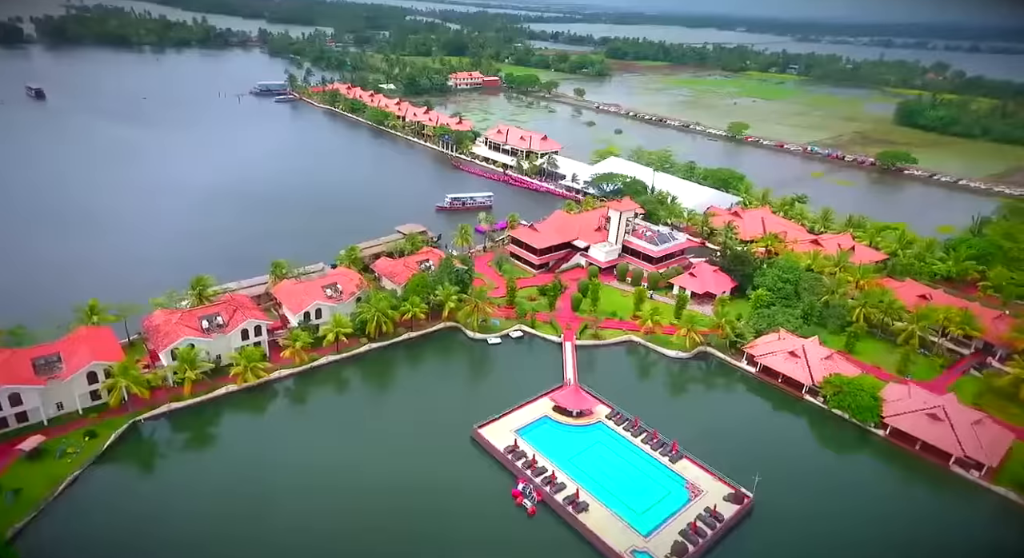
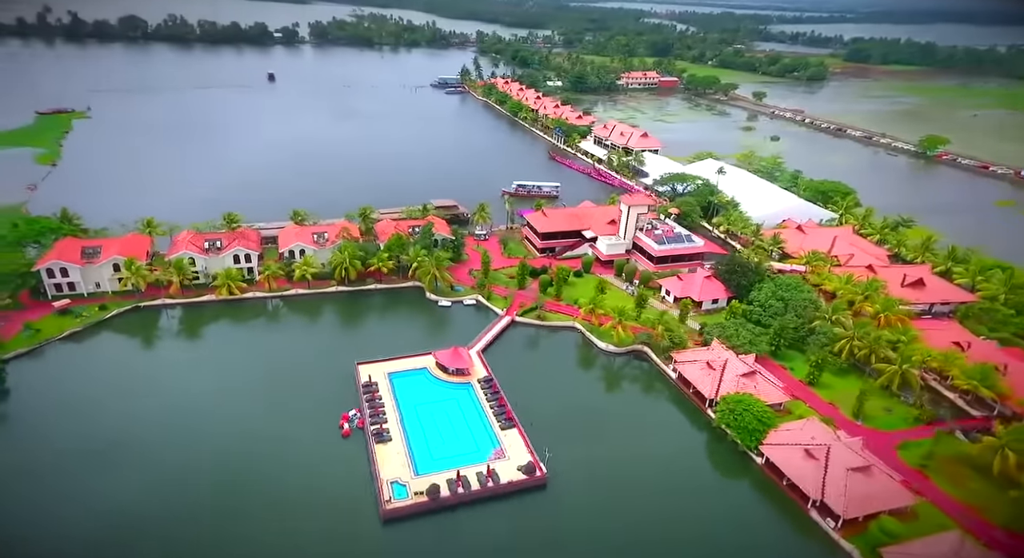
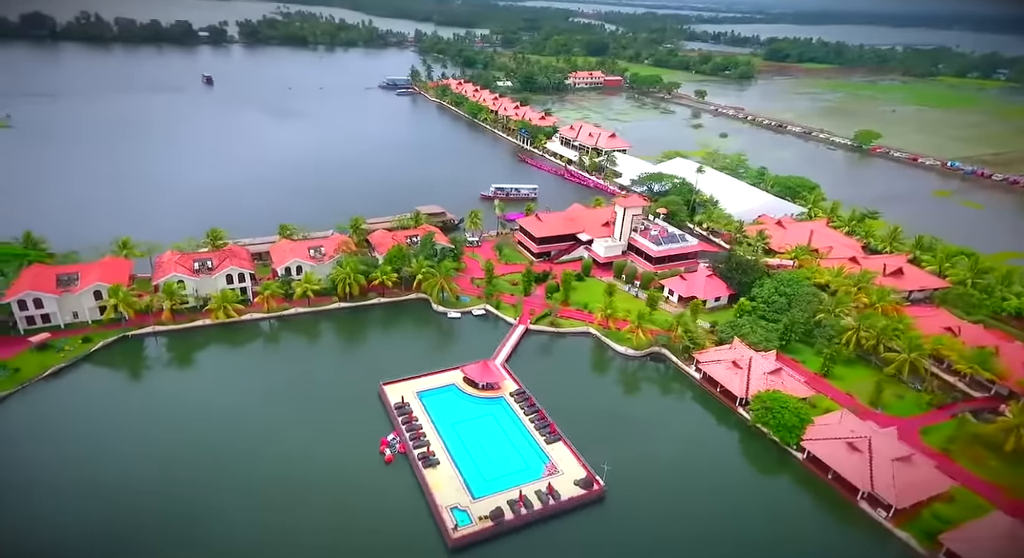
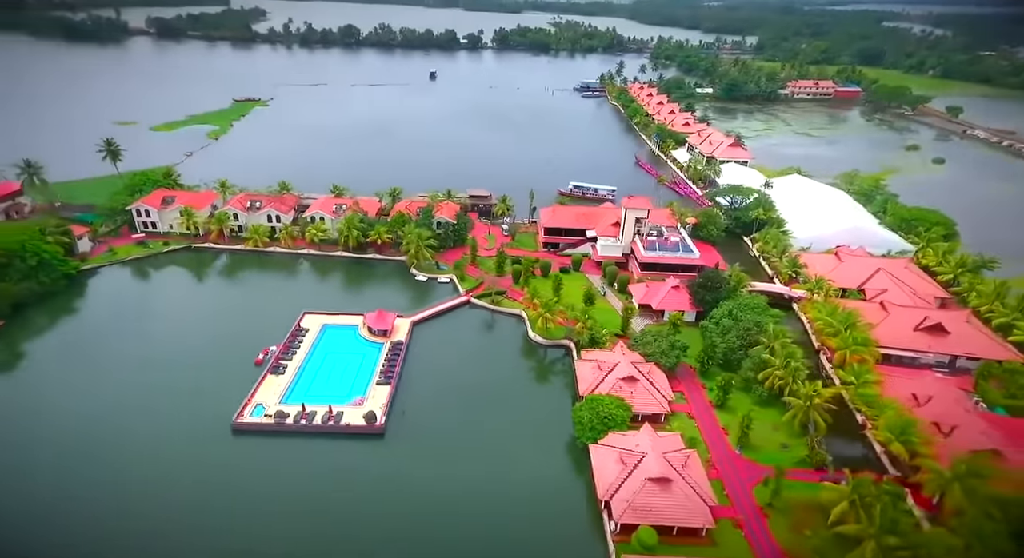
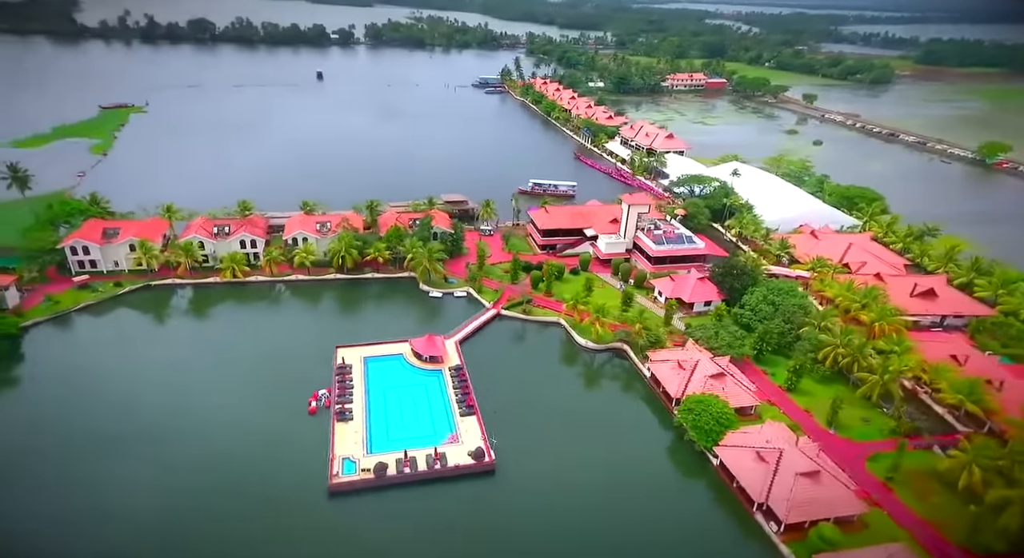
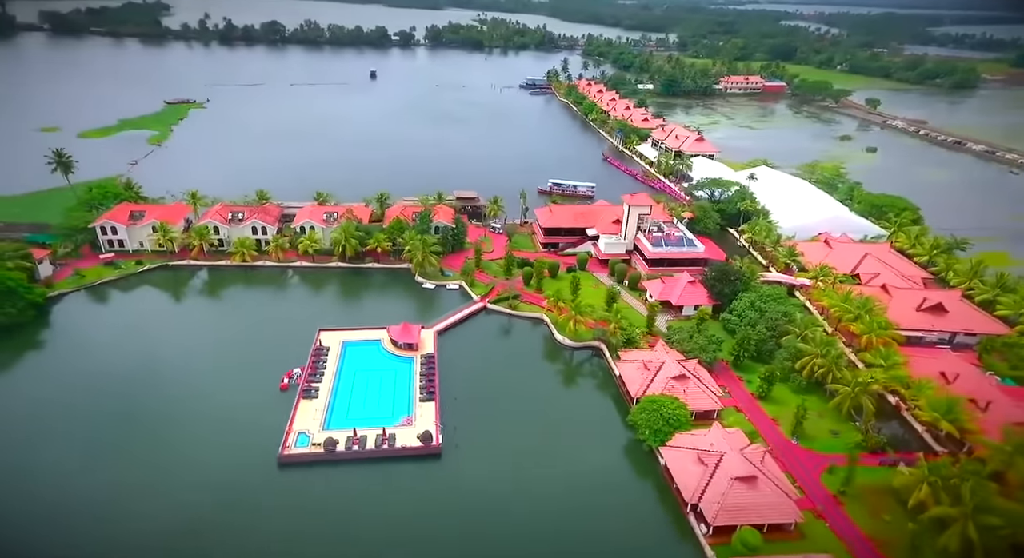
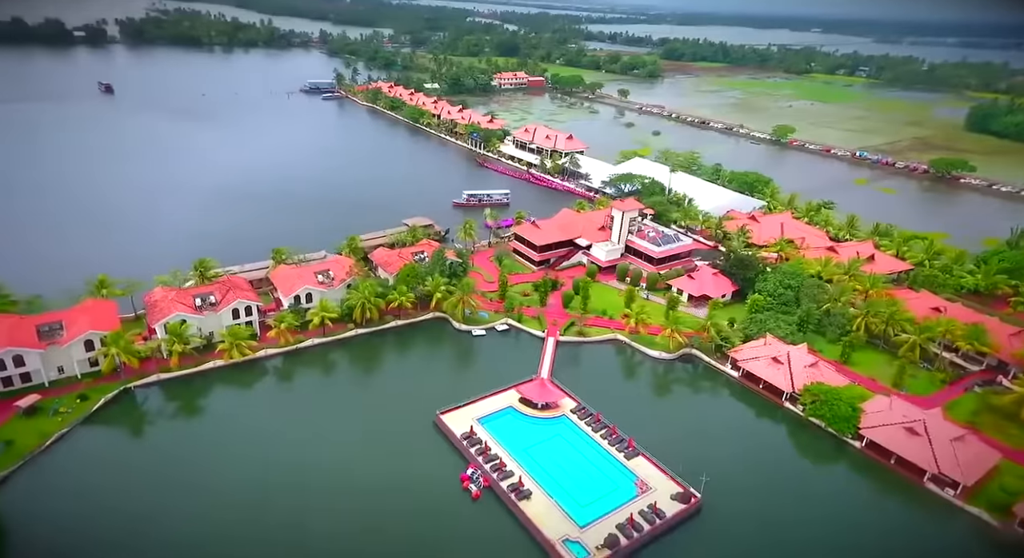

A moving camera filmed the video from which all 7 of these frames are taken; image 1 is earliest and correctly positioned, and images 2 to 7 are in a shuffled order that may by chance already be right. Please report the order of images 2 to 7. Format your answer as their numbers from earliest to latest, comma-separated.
7, 3, 2, 5, 6, 4
